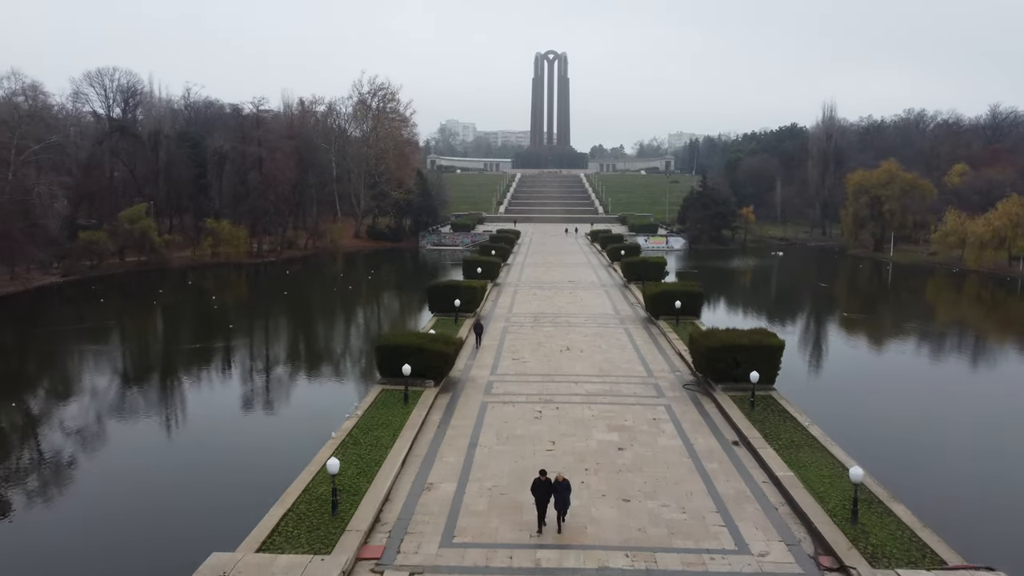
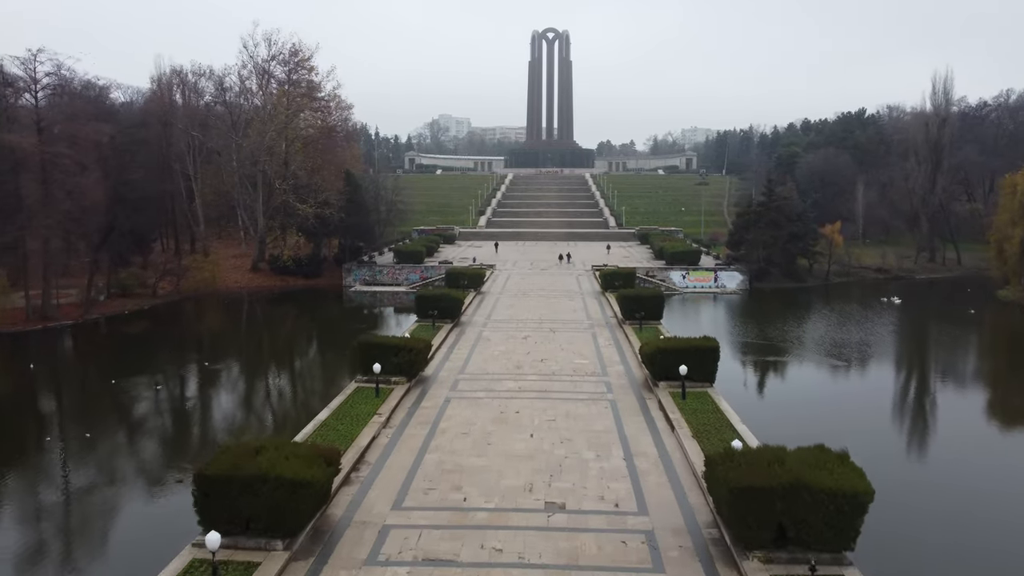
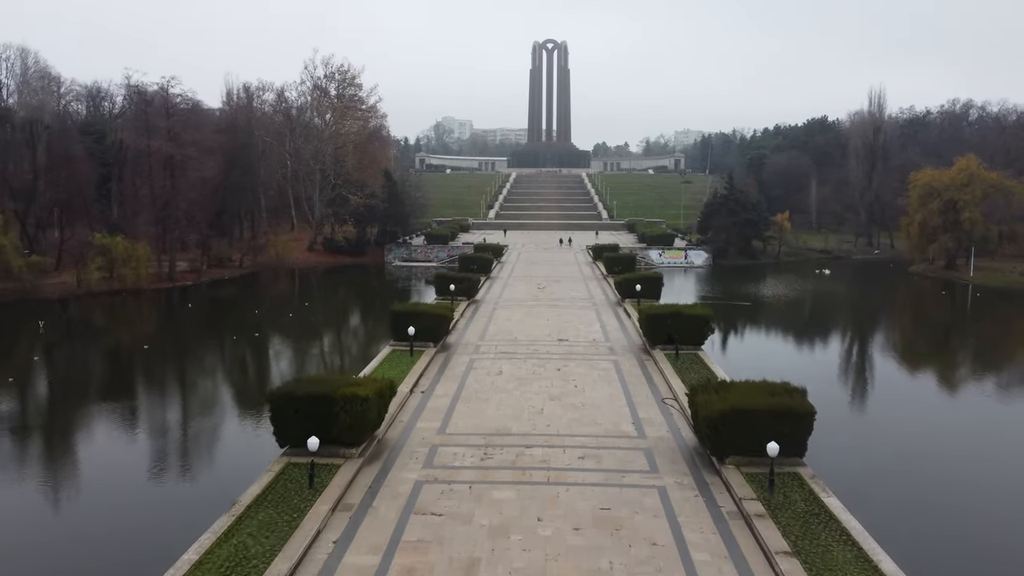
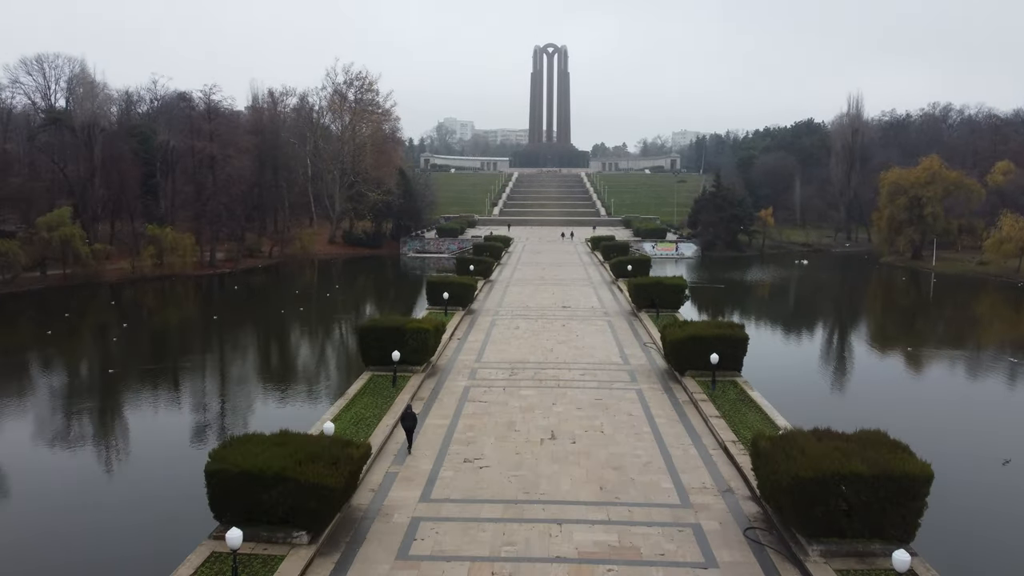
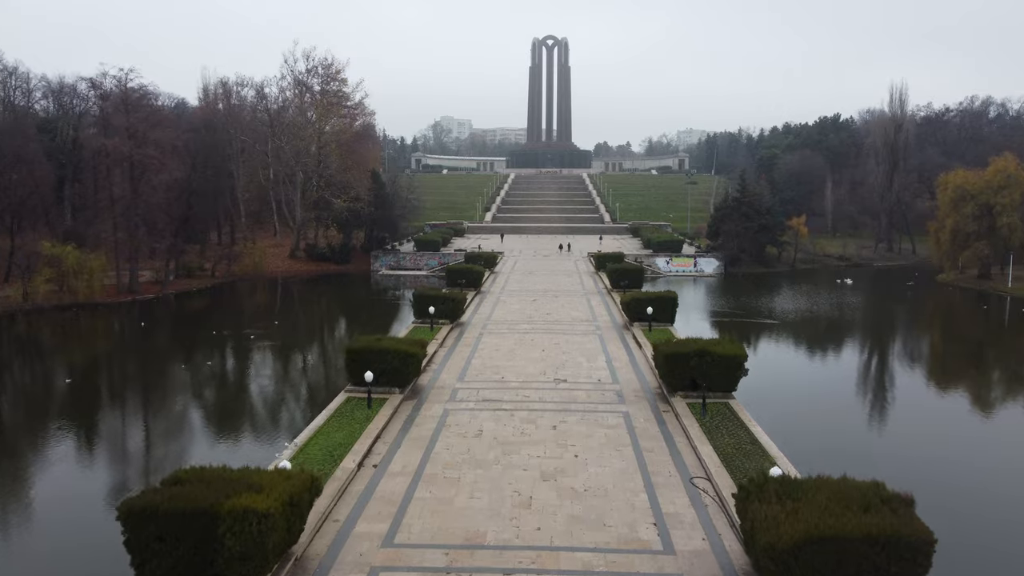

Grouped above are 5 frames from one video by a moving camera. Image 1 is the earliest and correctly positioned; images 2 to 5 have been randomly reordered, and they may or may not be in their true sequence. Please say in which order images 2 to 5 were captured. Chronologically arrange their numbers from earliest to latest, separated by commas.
4, 3, 5, 2
